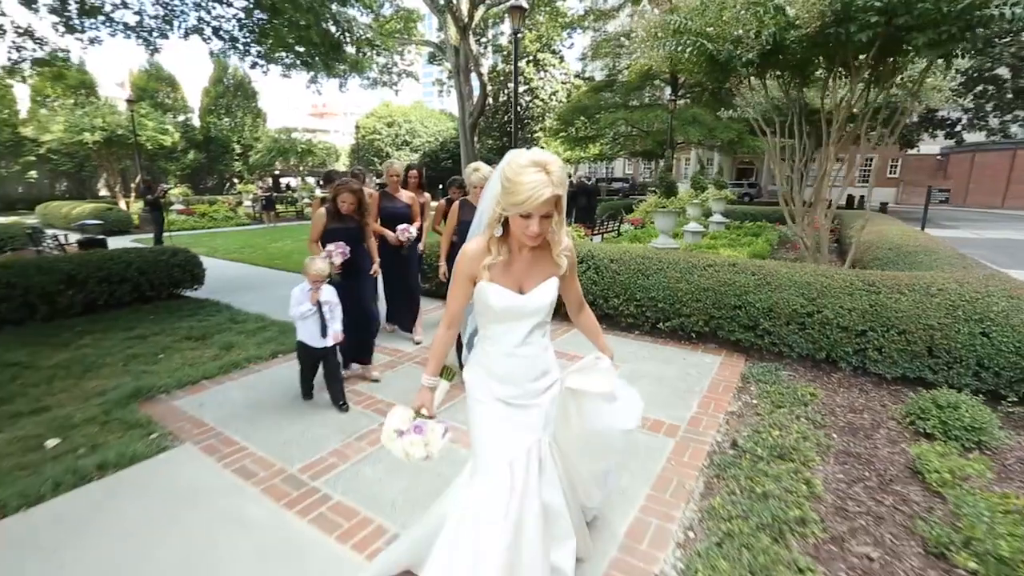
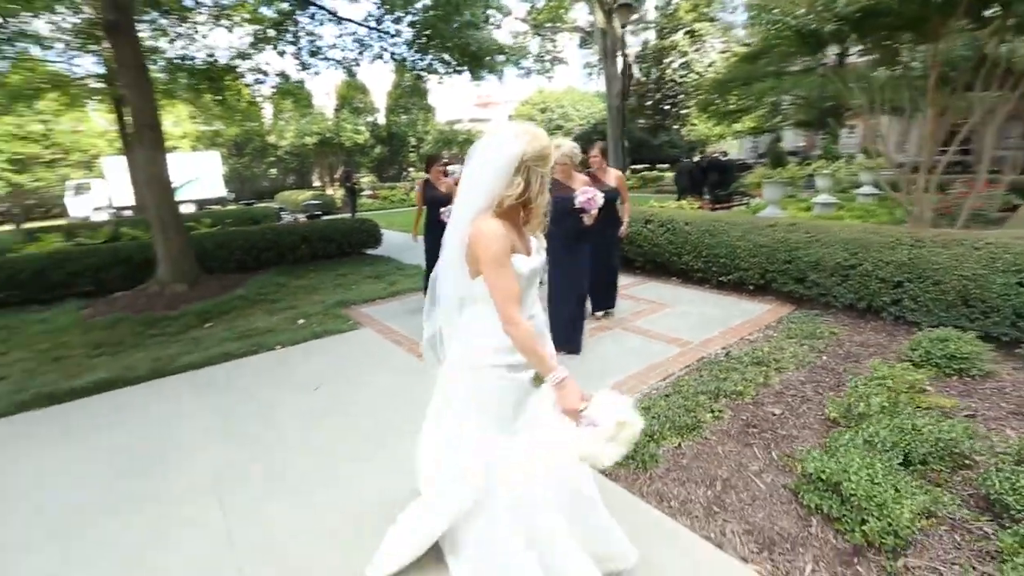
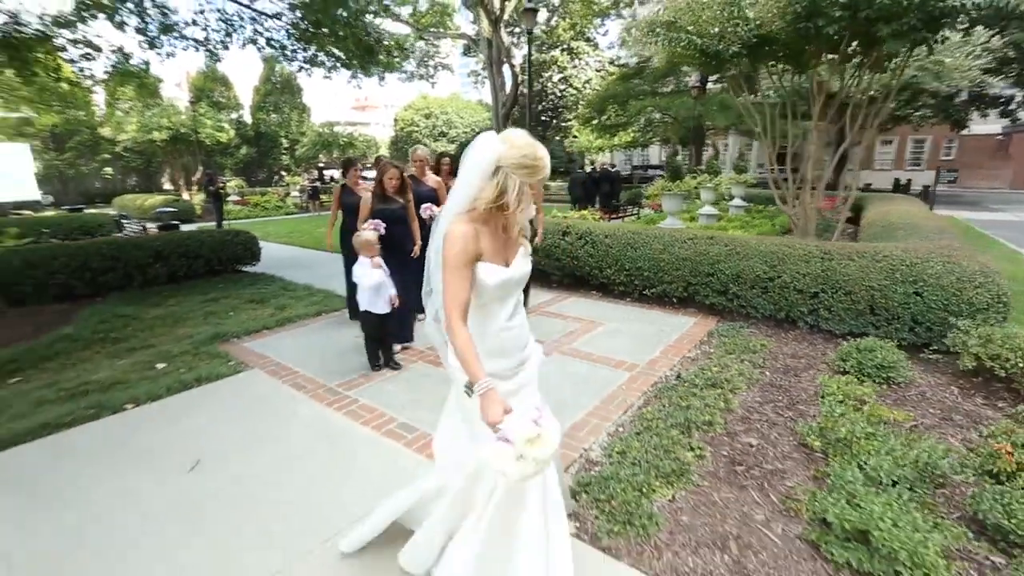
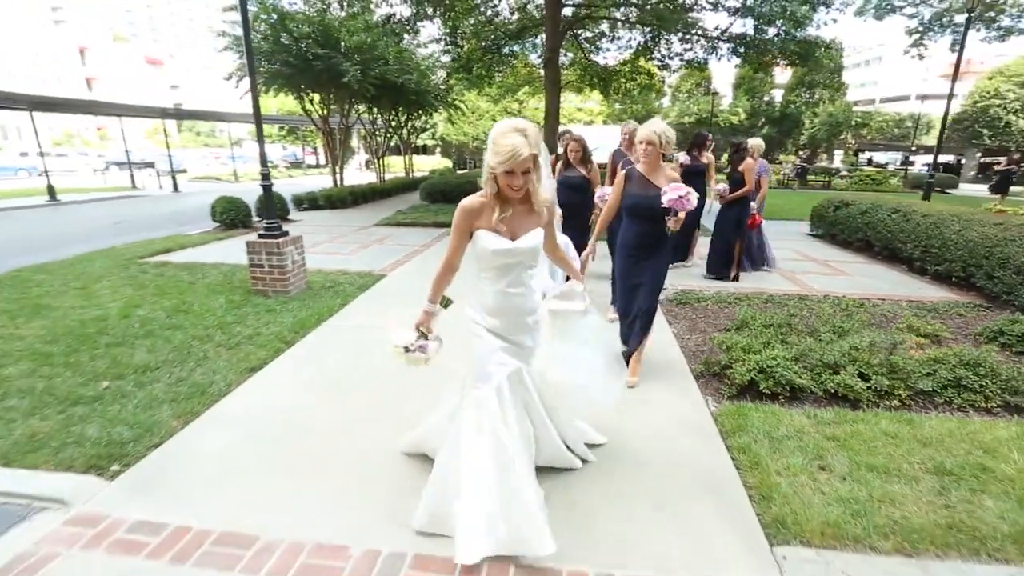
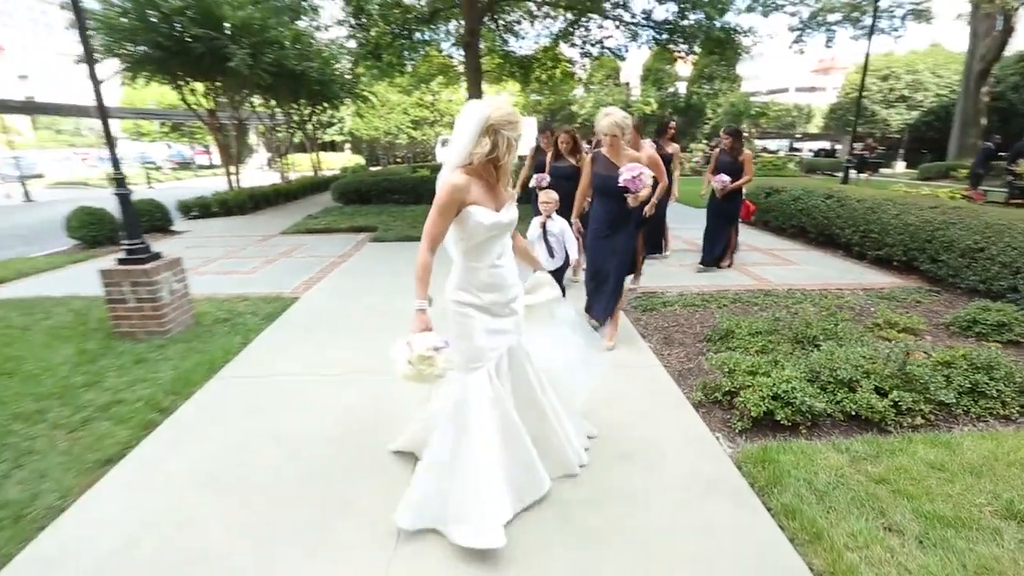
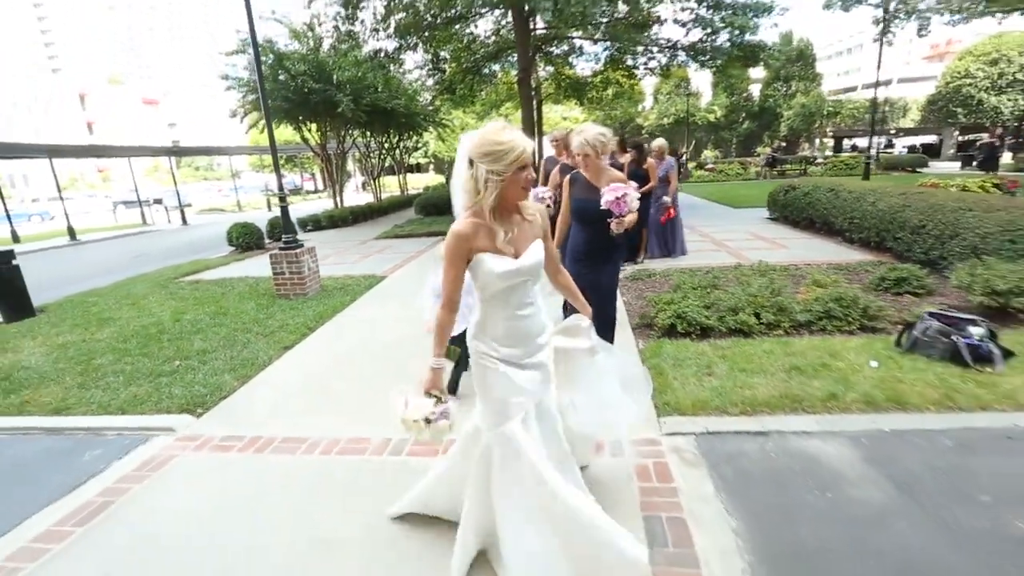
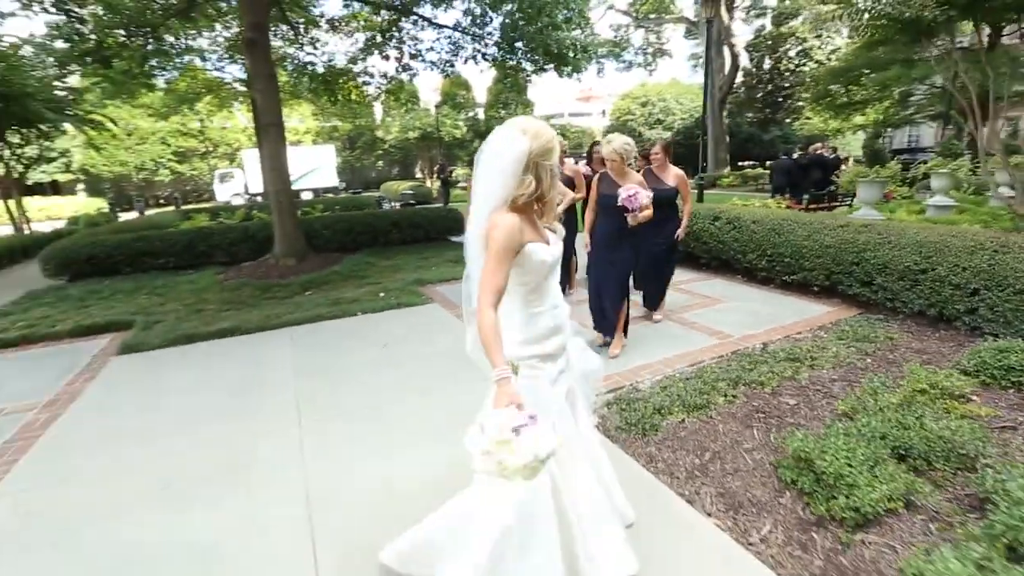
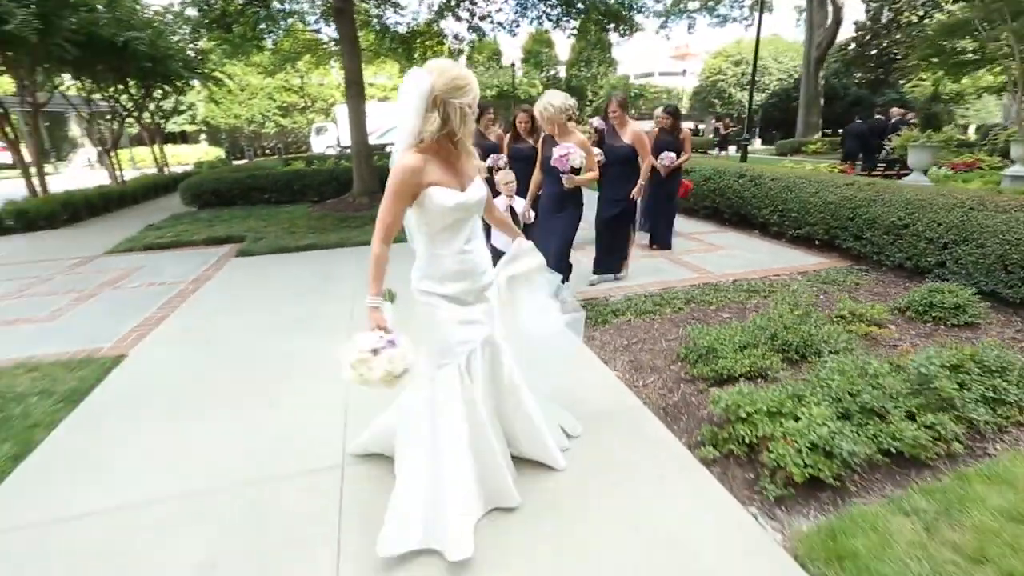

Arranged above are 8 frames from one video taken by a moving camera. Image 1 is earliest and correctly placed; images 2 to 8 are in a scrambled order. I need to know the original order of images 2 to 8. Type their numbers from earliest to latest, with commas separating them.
3, 2, 7, 8, 5, 4, 6
